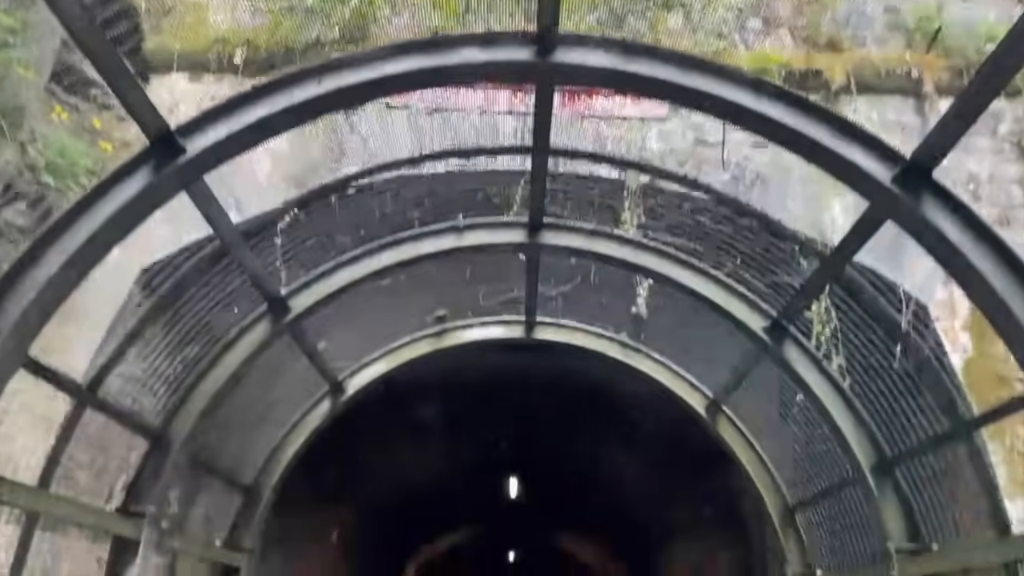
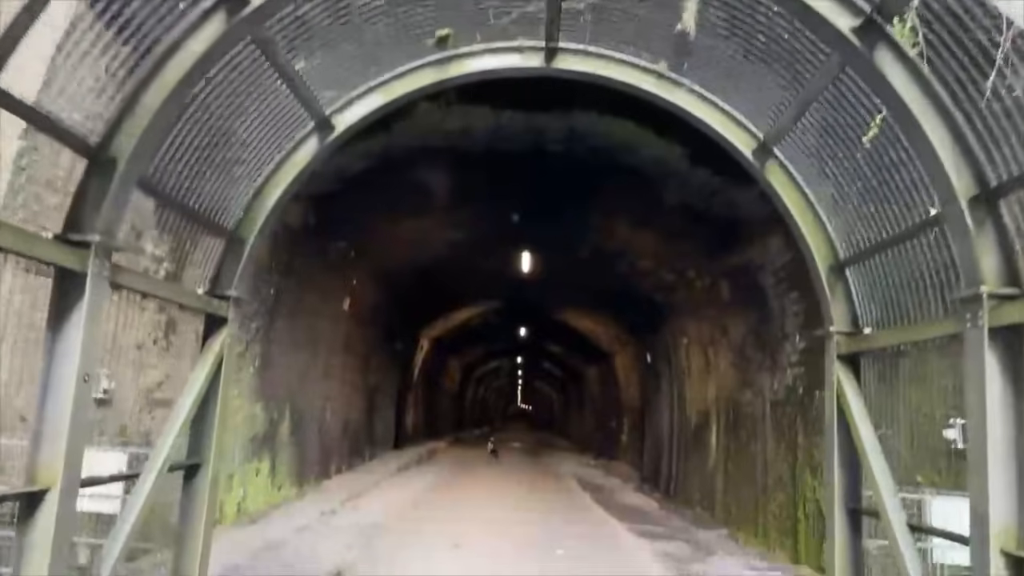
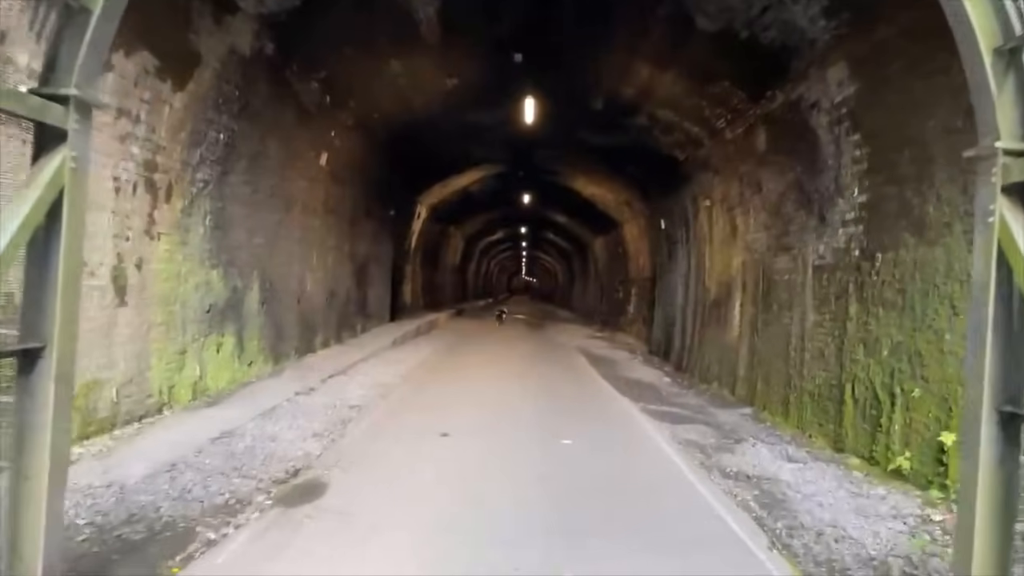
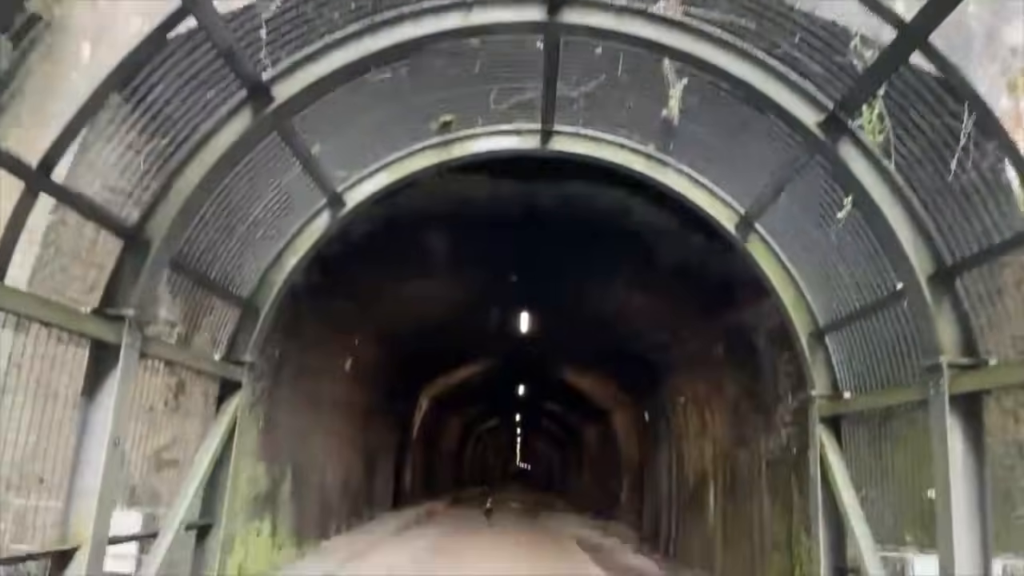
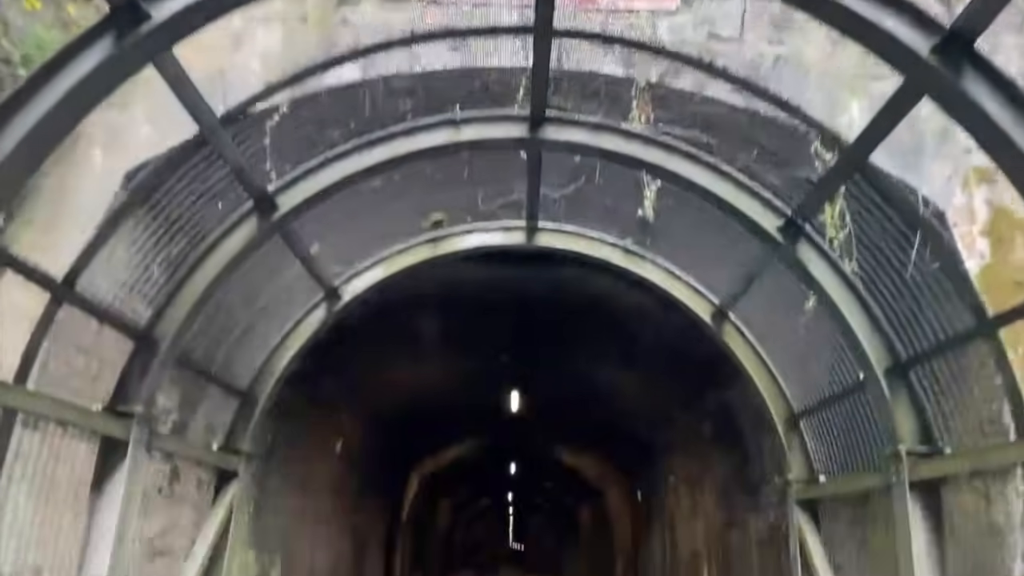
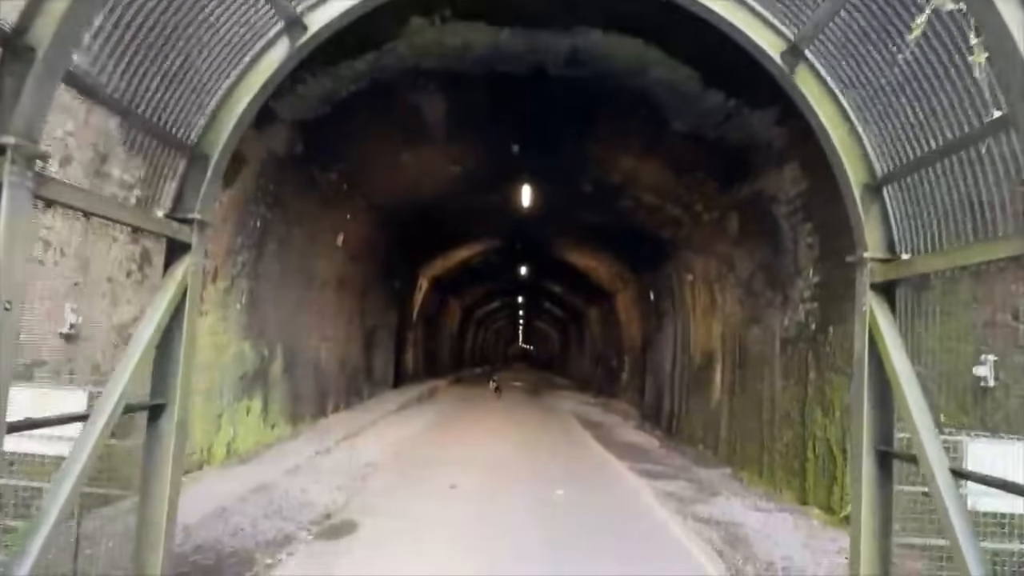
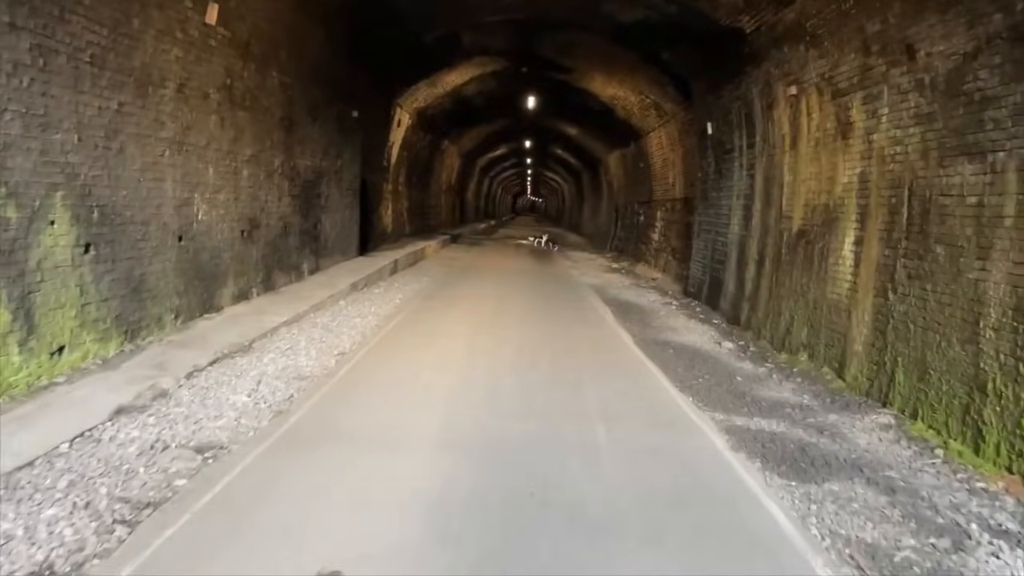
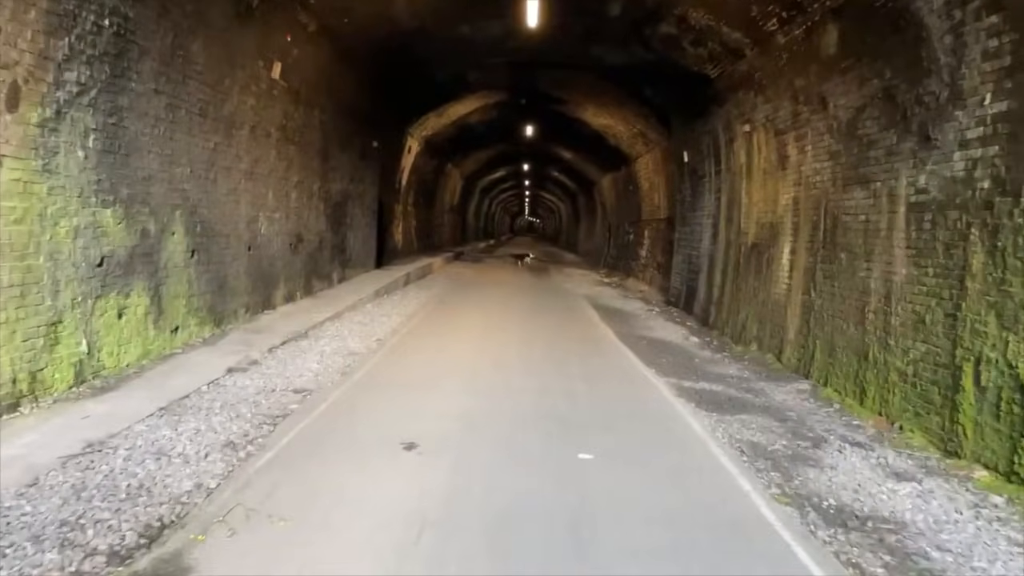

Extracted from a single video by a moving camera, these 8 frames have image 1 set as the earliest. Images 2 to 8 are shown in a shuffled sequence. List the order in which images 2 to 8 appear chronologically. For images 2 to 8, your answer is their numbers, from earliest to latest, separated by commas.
5, 4, 2, 6, 3, 8, 7
